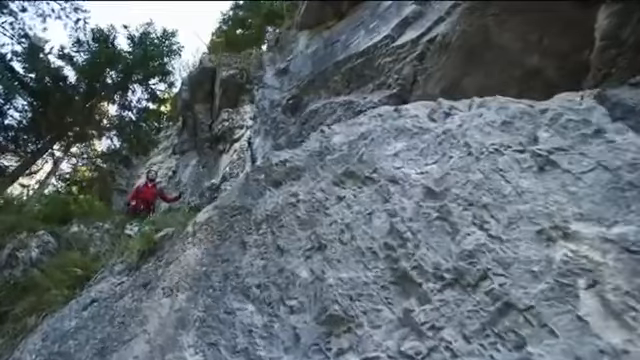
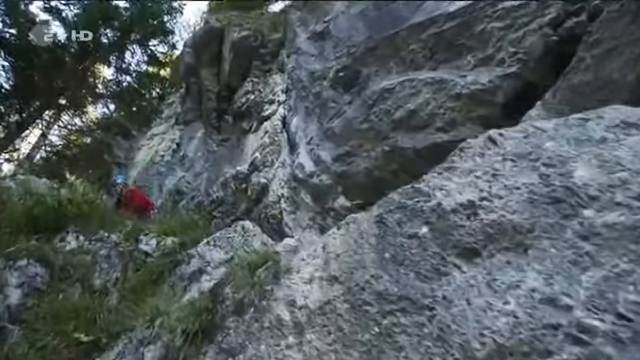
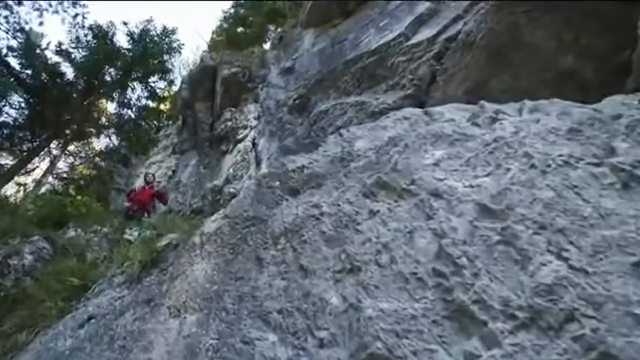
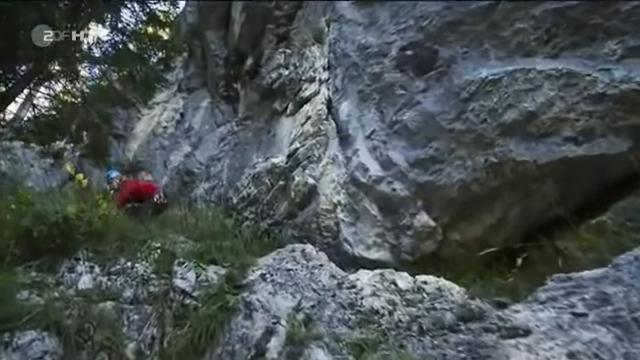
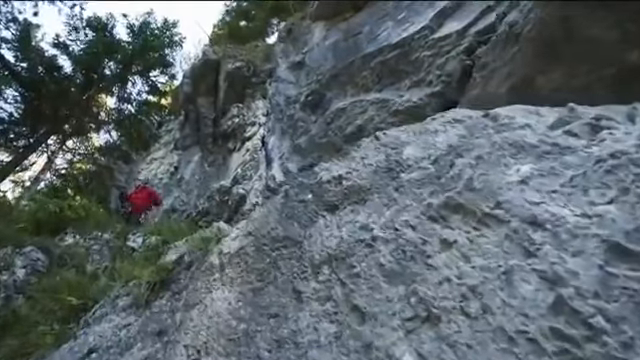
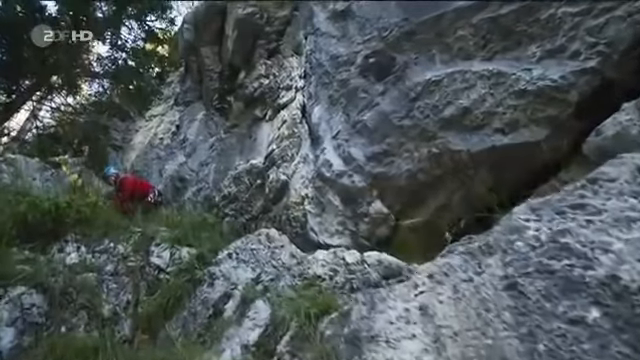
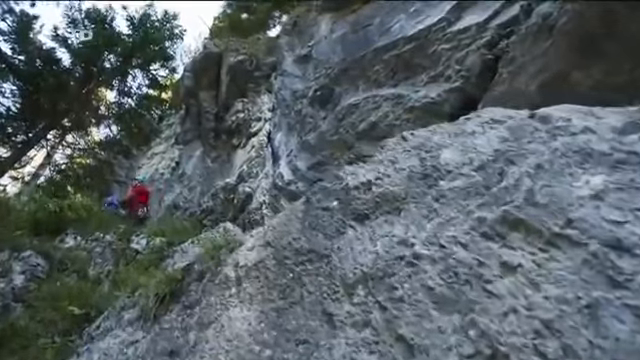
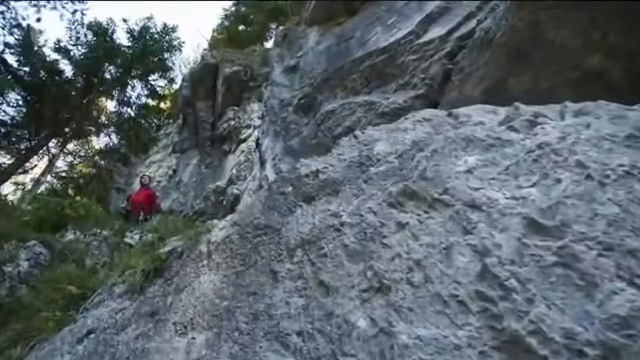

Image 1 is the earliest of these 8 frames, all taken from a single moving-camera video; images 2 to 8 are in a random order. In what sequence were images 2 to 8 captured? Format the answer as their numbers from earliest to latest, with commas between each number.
3, 8, 5, 7, 2, 6, 4
